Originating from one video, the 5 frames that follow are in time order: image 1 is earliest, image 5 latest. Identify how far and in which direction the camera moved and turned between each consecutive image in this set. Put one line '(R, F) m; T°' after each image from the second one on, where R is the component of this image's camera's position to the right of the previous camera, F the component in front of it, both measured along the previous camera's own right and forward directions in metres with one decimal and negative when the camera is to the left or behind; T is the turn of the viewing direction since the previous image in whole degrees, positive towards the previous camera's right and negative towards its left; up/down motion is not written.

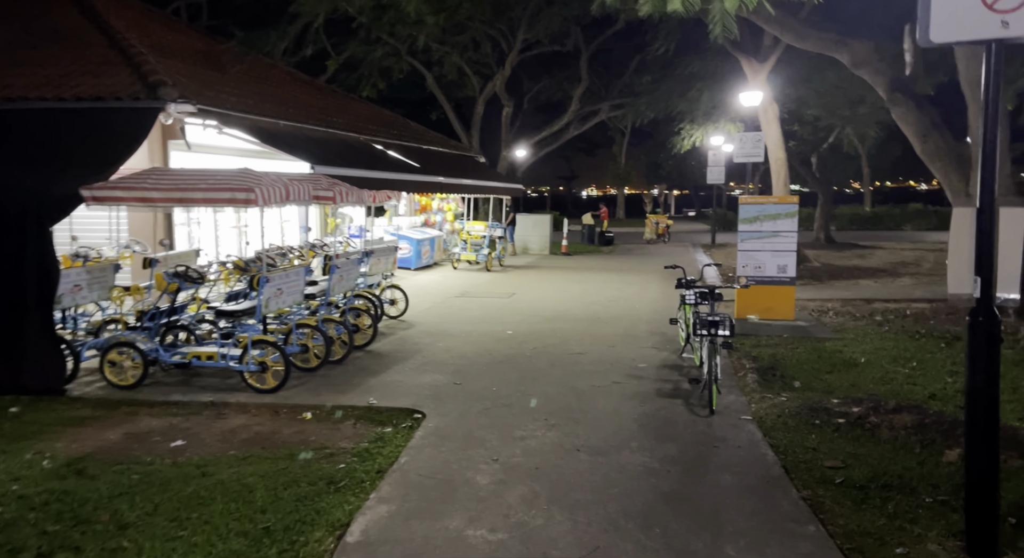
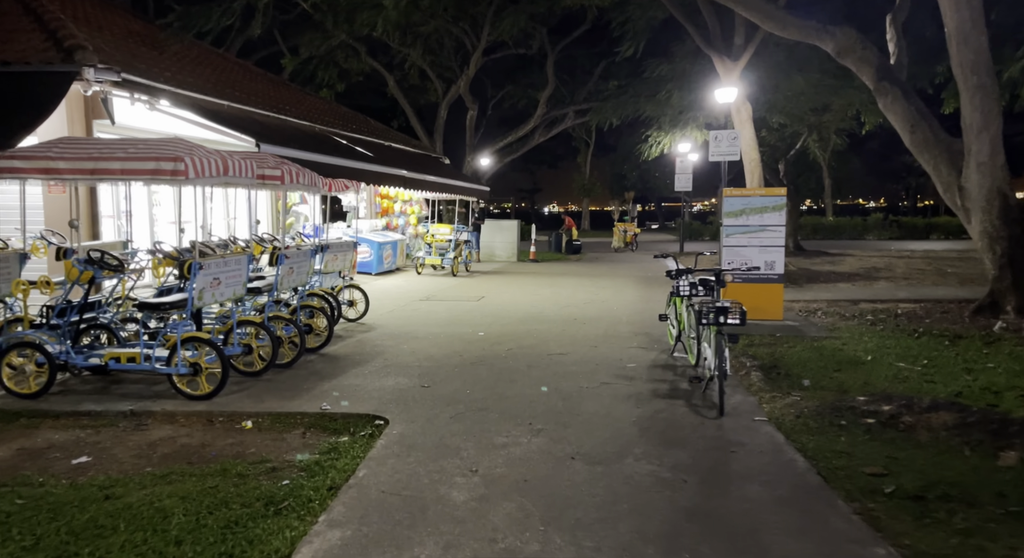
(-0.1, +0.9) m; +3°
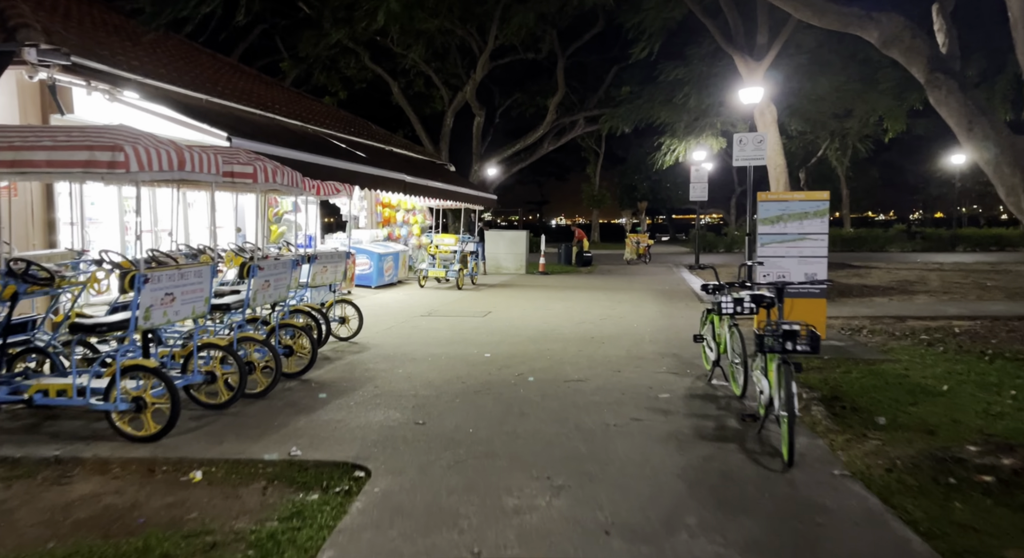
(0.0, +1.1) m; -1°
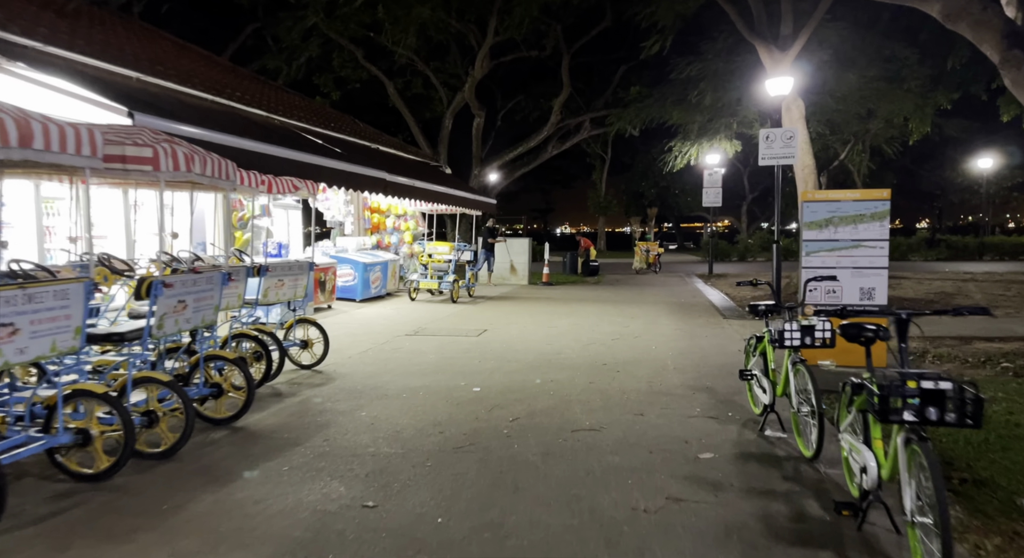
(+0.1, +1.6) m; 0°
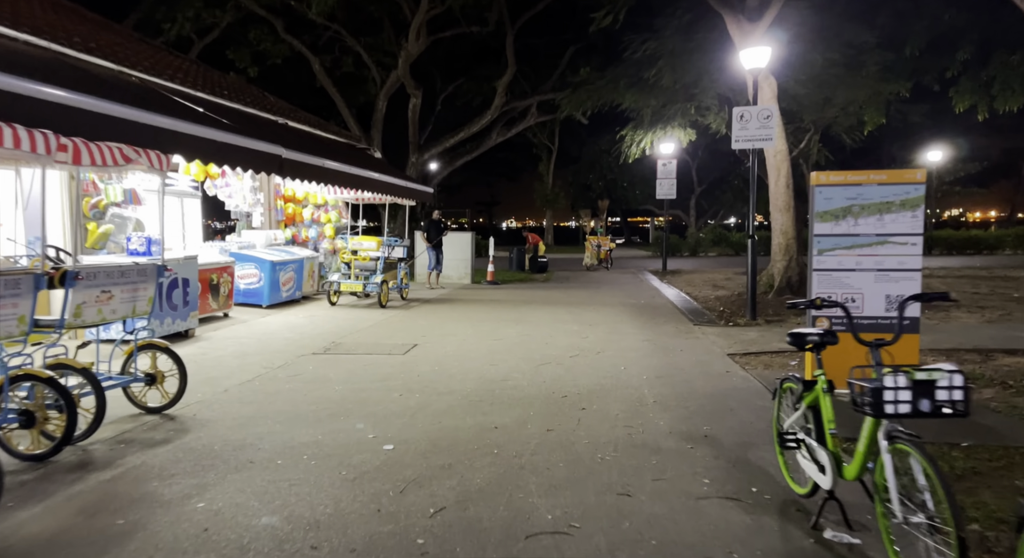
(+0.1, +2.0) m; +5°
